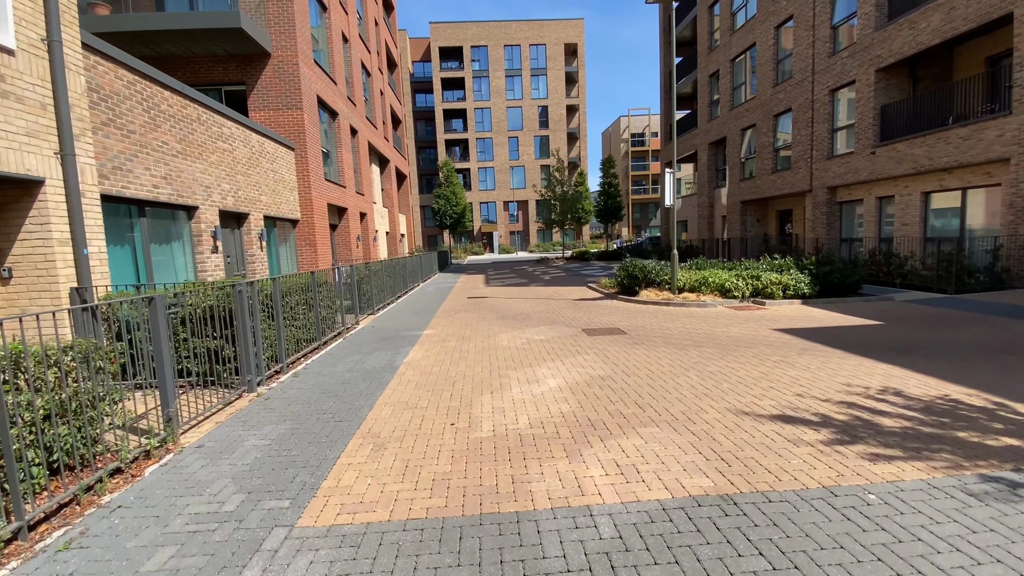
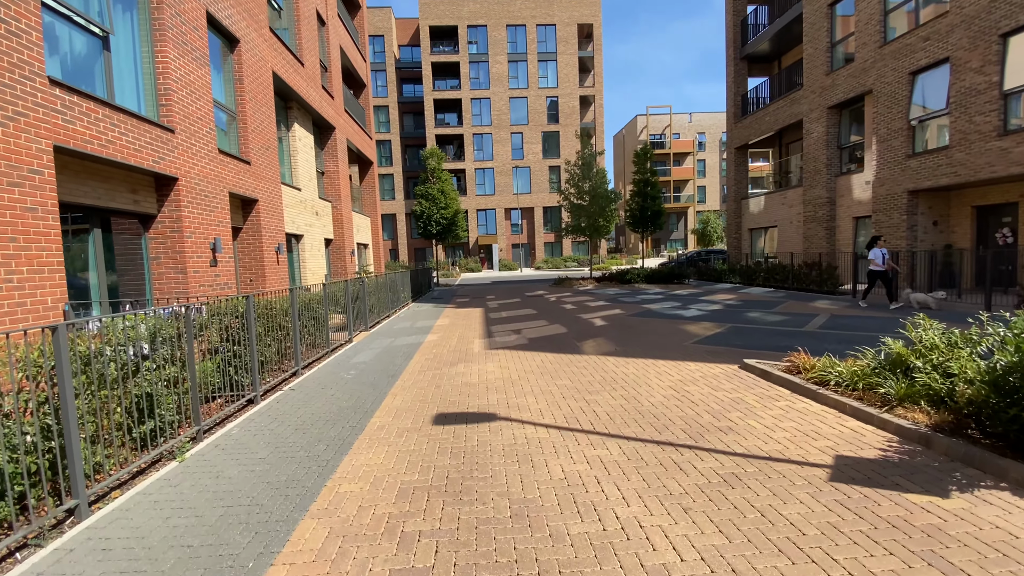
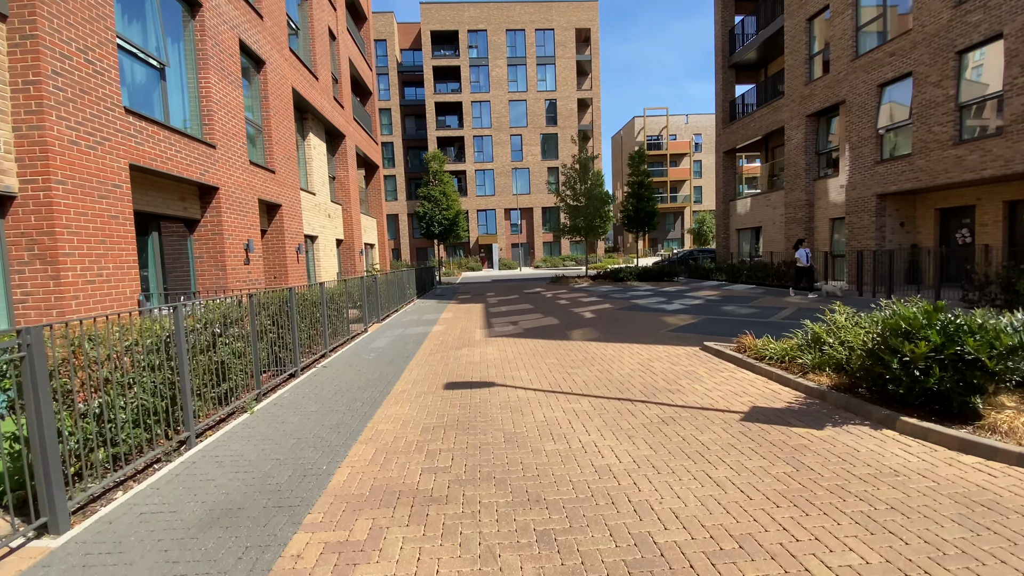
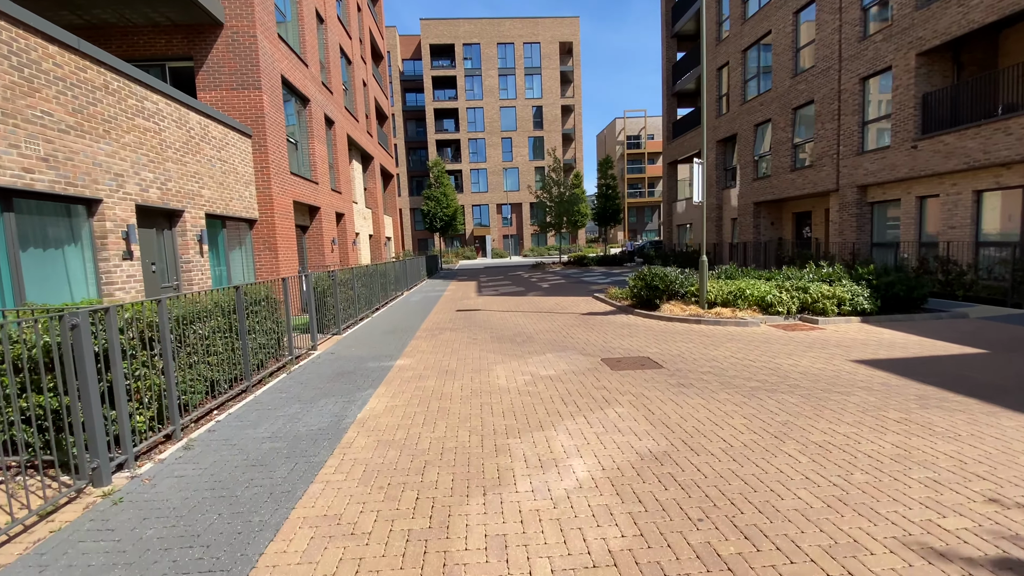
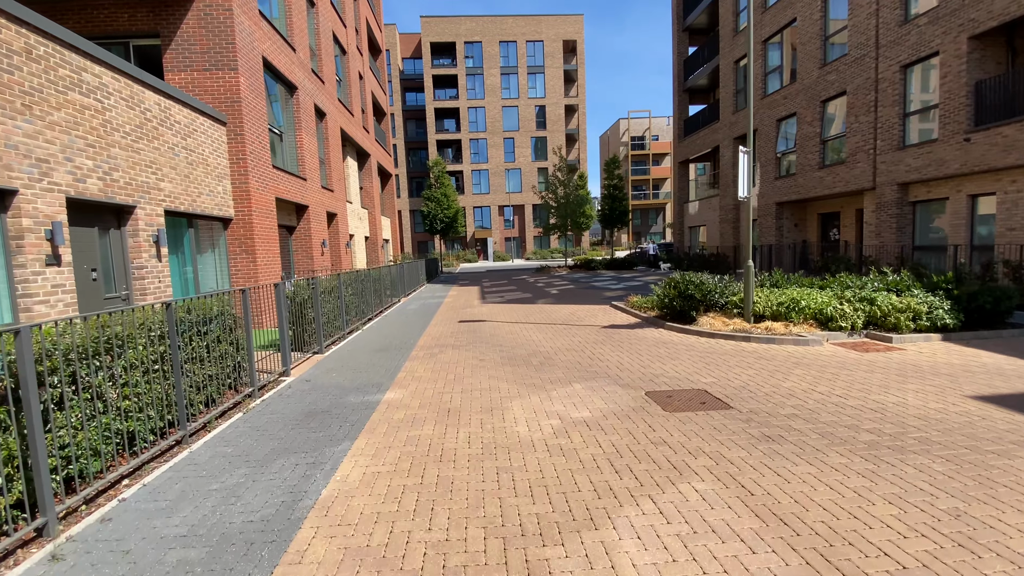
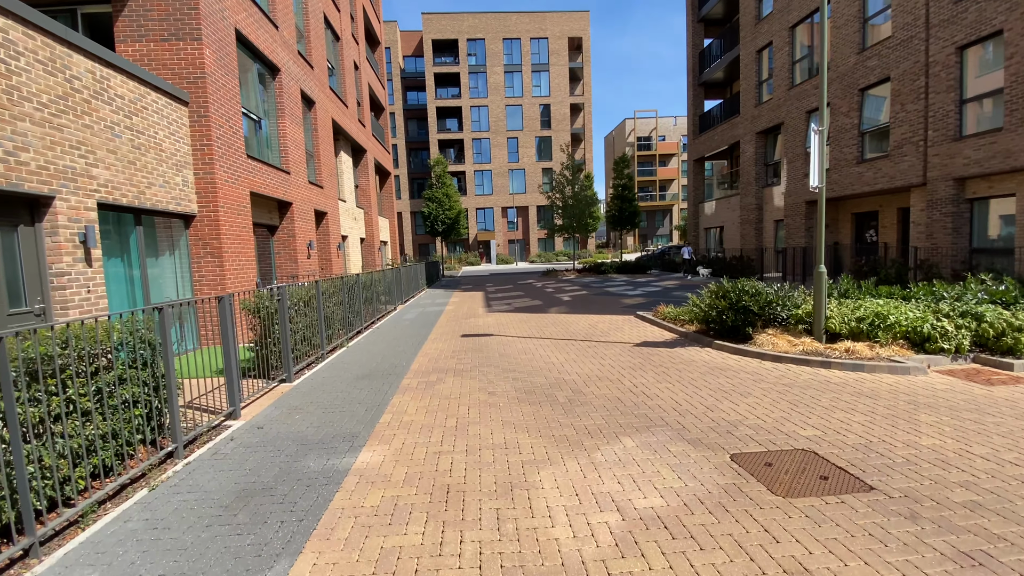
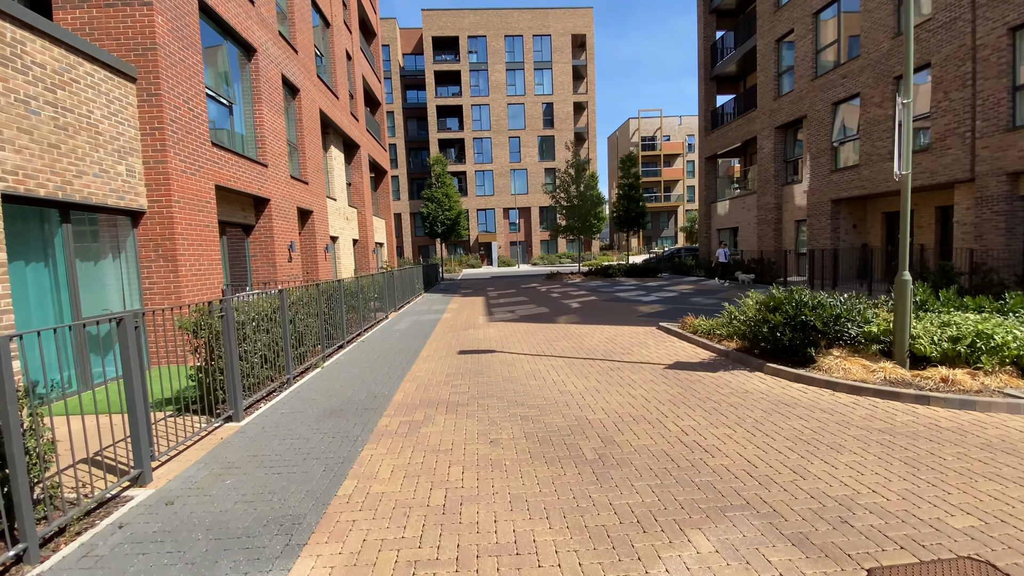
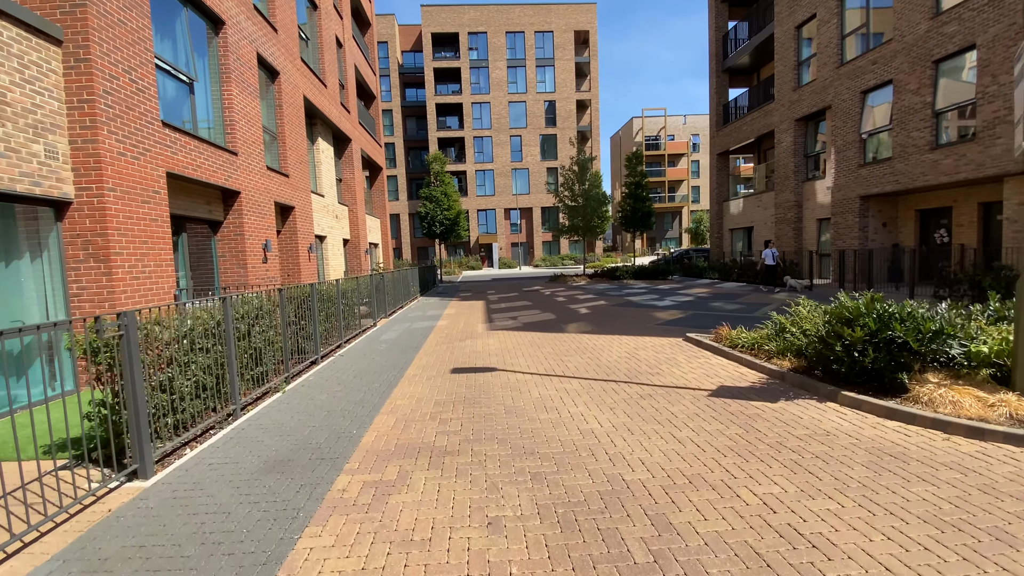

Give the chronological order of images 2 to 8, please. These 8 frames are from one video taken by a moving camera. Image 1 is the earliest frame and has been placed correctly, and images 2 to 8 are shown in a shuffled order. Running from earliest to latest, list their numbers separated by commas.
4, 5, 6, 7, 8, 3, 2
